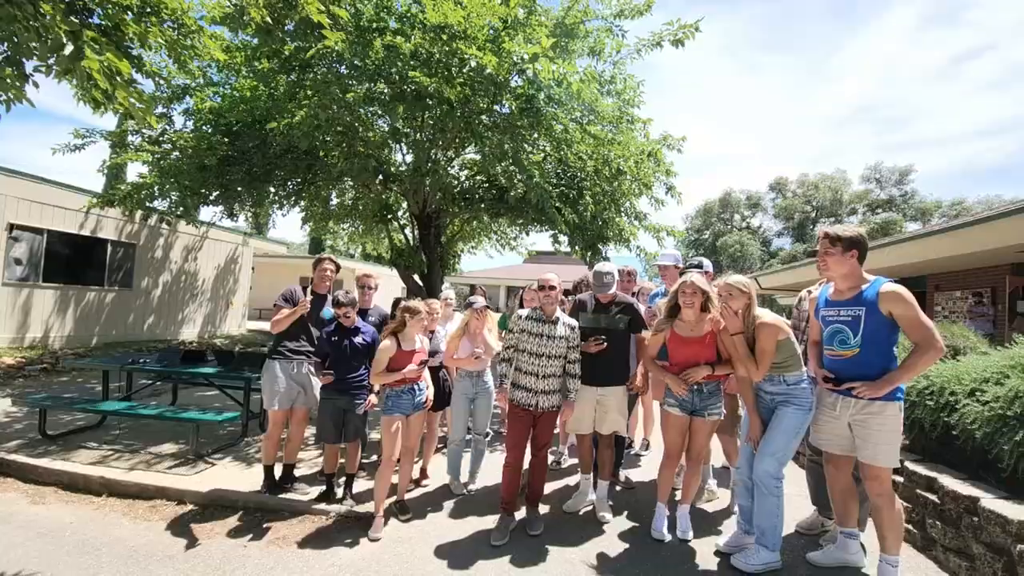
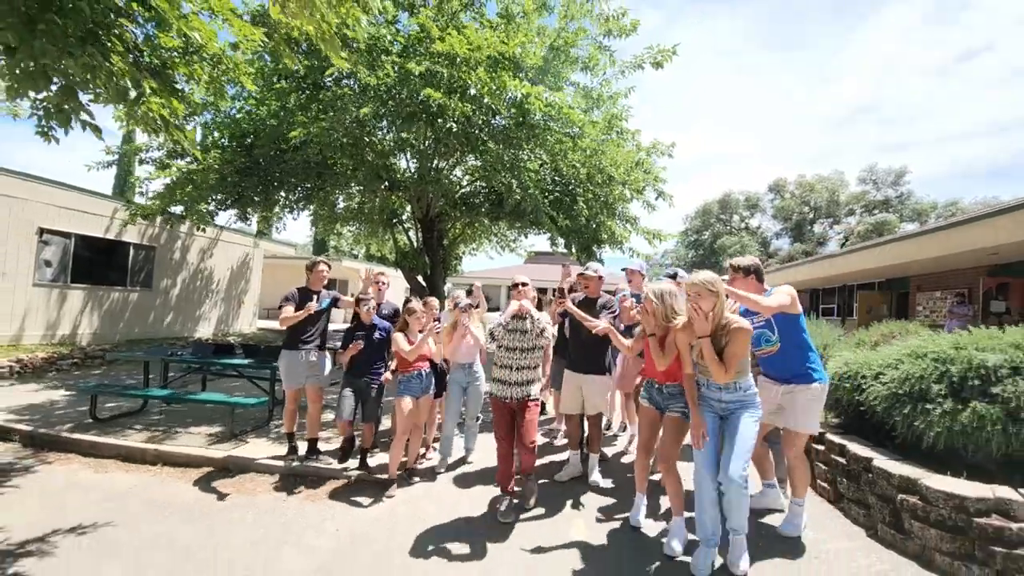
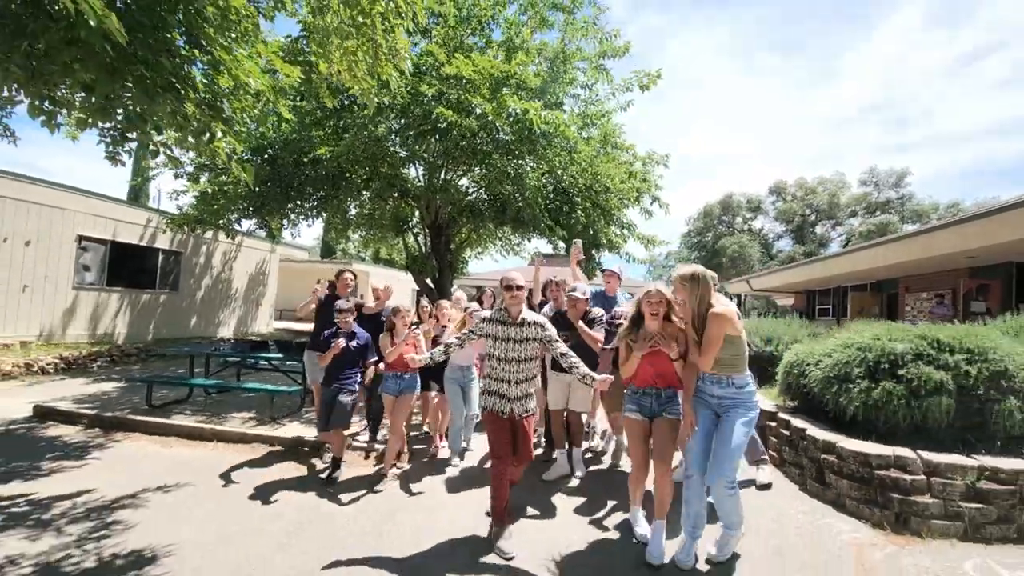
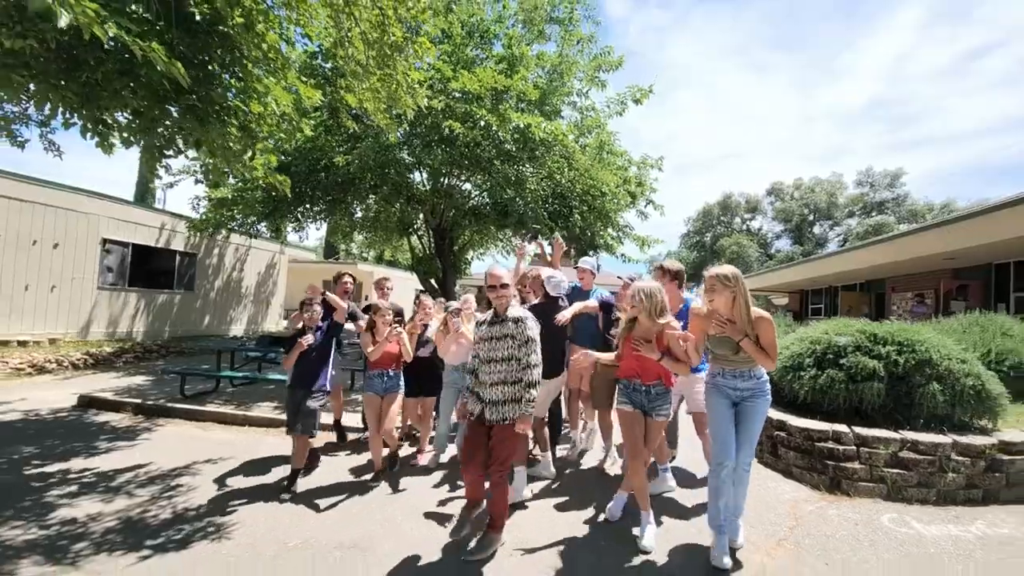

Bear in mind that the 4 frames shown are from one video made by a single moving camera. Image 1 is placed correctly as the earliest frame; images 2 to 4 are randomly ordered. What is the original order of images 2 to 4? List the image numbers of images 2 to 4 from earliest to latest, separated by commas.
2, 3, 4
